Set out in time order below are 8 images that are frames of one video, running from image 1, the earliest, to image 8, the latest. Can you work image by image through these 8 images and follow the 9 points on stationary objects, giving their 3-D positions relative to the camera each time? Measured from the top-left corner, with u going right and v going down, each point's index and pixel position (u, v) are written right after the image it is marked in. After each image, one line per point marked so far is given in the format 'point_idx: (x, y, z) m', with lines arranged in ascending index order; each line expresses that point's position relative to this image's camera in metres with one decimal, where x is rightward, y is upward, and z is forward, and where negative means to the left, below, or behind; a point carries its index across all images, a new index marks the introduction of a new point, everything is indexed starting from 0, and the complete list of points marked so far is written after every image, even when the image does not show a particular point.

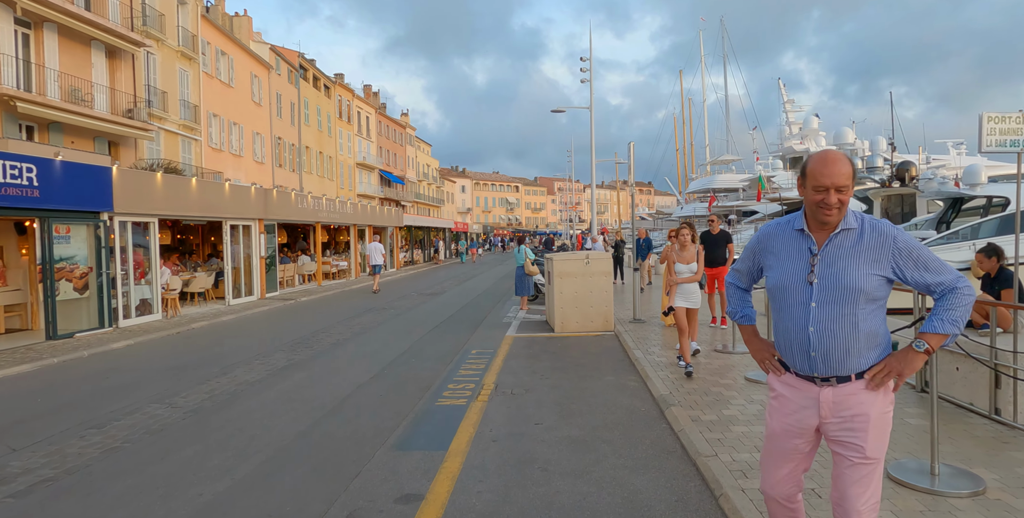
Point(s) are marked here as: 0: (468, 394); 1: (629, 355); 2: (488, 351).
0: (-0.5, -1.6, +6.9) m
1: (+1.7, -1.4, +8.4) m
2: (-0.4, -1.5, +9.4) m
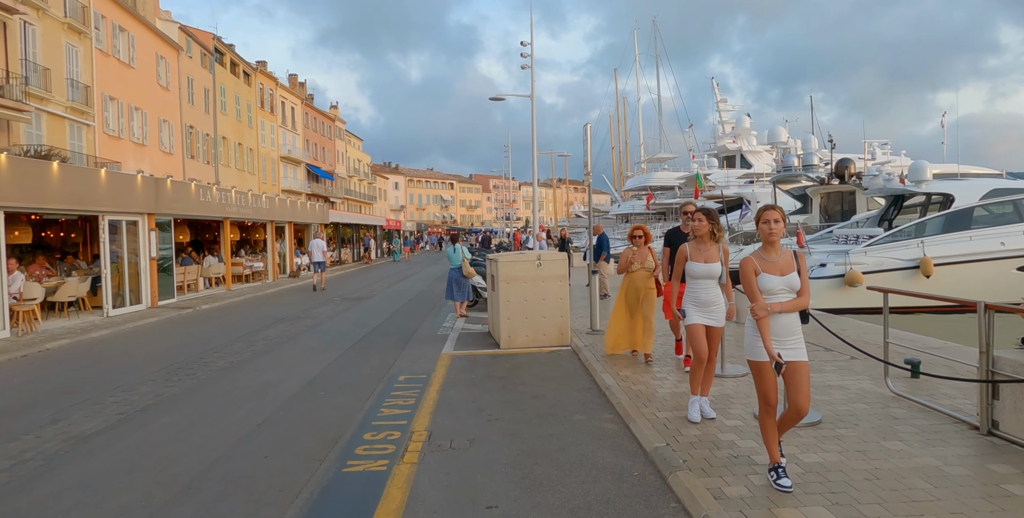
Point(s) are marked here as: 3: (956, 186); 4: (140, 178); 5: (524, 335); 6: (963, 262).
0: (-1.0, -1.6, +5.0) m
1: (+1.0, -1.4, +6.7) m
2: (-1.2, -1.5, +7.5) m
3: (+15.0, +2.4, +19.7) m
4: (-9.7, +2.1, +15.4) m
5: (+0.2, -1.2, +9.0) m
6: (+13.2, -0.1, +17.3) m
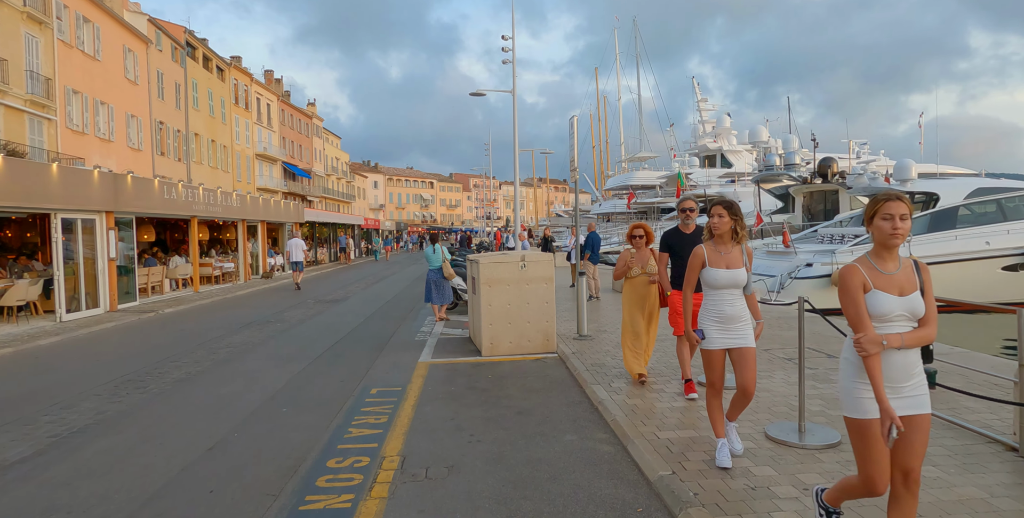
0: (-1.1, -1.6, +4.3) m
1: (+0.8, -1.4, +6.1) m
2: (-1.4, -1.5, +6.8) m
3: (+14.4, +2.5, +19.6) m
4: (-10.2, +2.1, +14.4) m
5: (-0.1, -1.2, +8.4) m
6: (+12.7, -0.1, +17.1) m
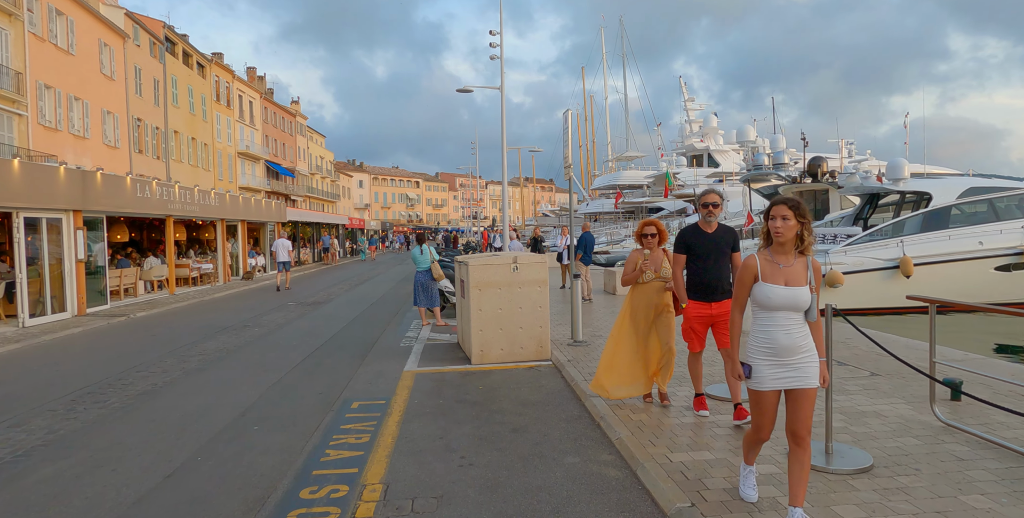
0: (-1.2, -1.7, +3.8) m
1: (+0.7, -1.5, +5.7) m
2: (-1.4, -1.5, +6.3) m
3: (+14.0, +2.5, +19.5) m
4: (-10.4, +2.1, +13.7) m
5: (-0.2, -1.2, +7.9) m
6: (+12.4, -0.1, +16.9) m
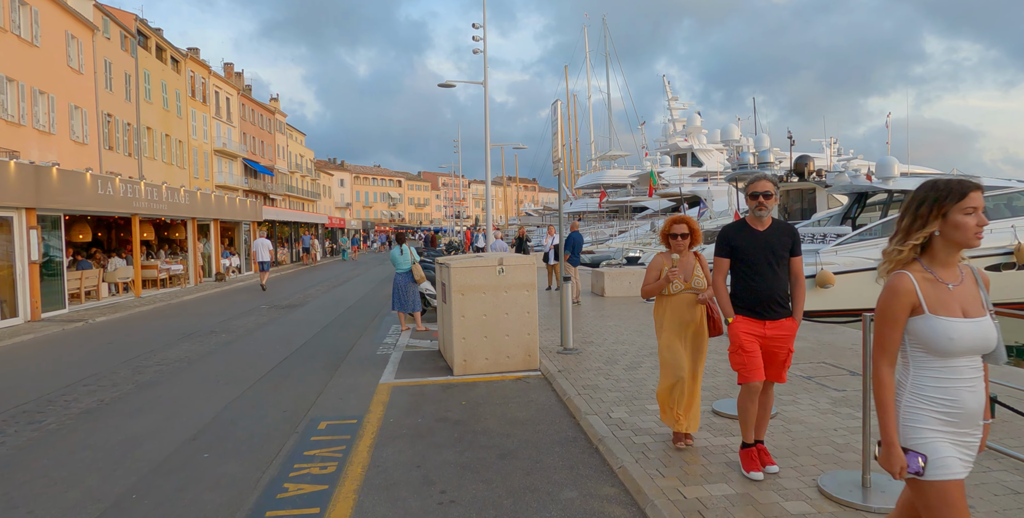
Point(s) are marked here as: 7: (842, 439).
0: (-1.2, -1.7, +3.2) m
1: (+0.6, -1.5, +5.1) m
2: (-1.6, -1.6, +5.6) m
3: (+13.5, +2.5, +19.2) m
4: (-10.8, +2.0, +12.8) m
5: (-0.4, -1.2, +7.3) m
6: (+11.9, -0.1, +16.6) m
7: (+2.5, -1.4, +4.5) m
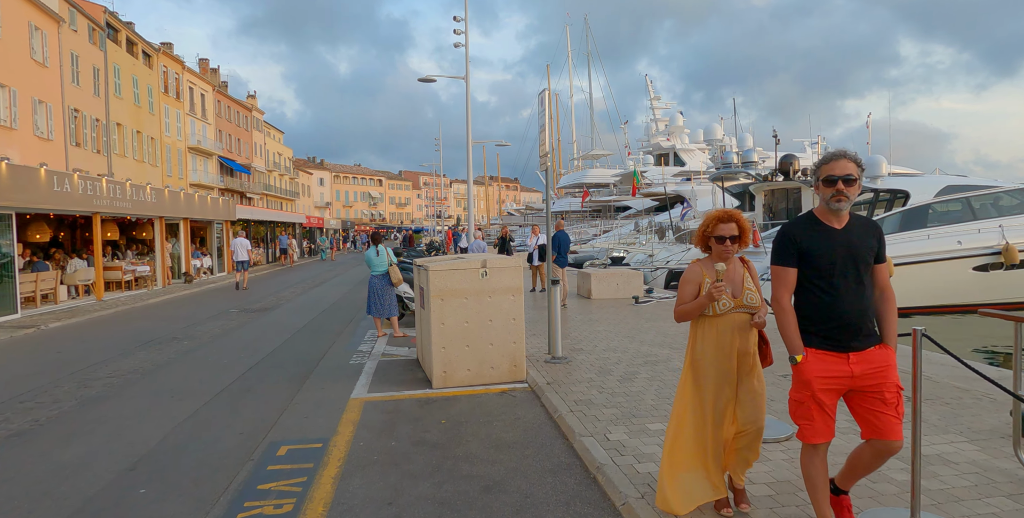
0: (-1.3, -1.7, +2.5) m
1: (+0.5, -1.5, +4.5) m
2: (-1.7, -1.6, +5.0) m
3: (+12.9, +2.5, +19.0) m
4: (-11.1, +2.0, +11.8) m
5: (-0.5, -1.3, +6.7) m
6: (+11.4, -0.1, +16.4) m
7: (+2.4, -1.4, +4.0) m
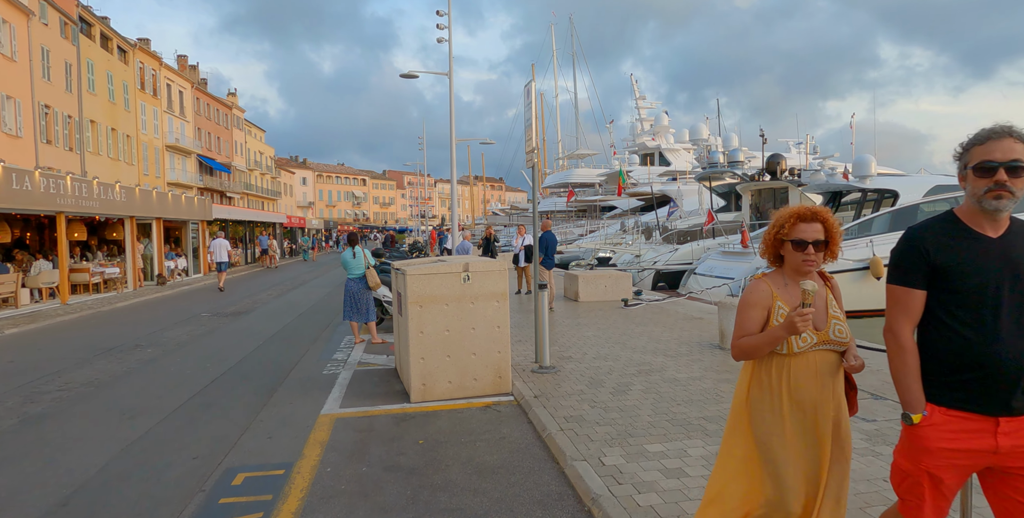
0: (-1.3, -1.7, +2.0) m
1: (+0.4, -1.5, +4.0) m
2: (-1.8, -1.6, +4.5) m
3: (+12.4, +2.5, +18.9) m
4: (-11.4, +2.0, +11.1) m
5: (-0.7, -1.3, +6.2) m
6: (+11.0, -0.1, +16.2) m
7: (+2.3, -1.4, +3.6) m
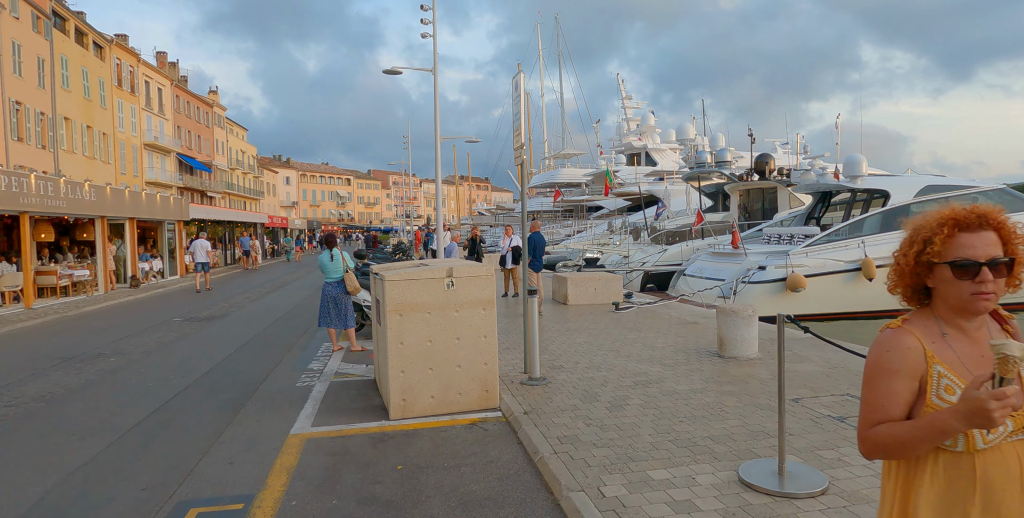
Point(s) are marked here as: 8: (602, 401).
0: (-1.3, -1.8, +1.5) m
1: (+0.3, -1.6, +3.5) m
2: (-1.9, -1.7, +4.0) m
3: (+12.0, +2.4, +18.7) m
4: (-11.6, +1.9, +10.3) m
5: (-0.8, -1.3, +5.7) m
6: (+10.7, -0.1, +16.0) m
7: (+2.3, -1.5, +3.1) m
8: (+0.9, -1.4, +5.7) m
